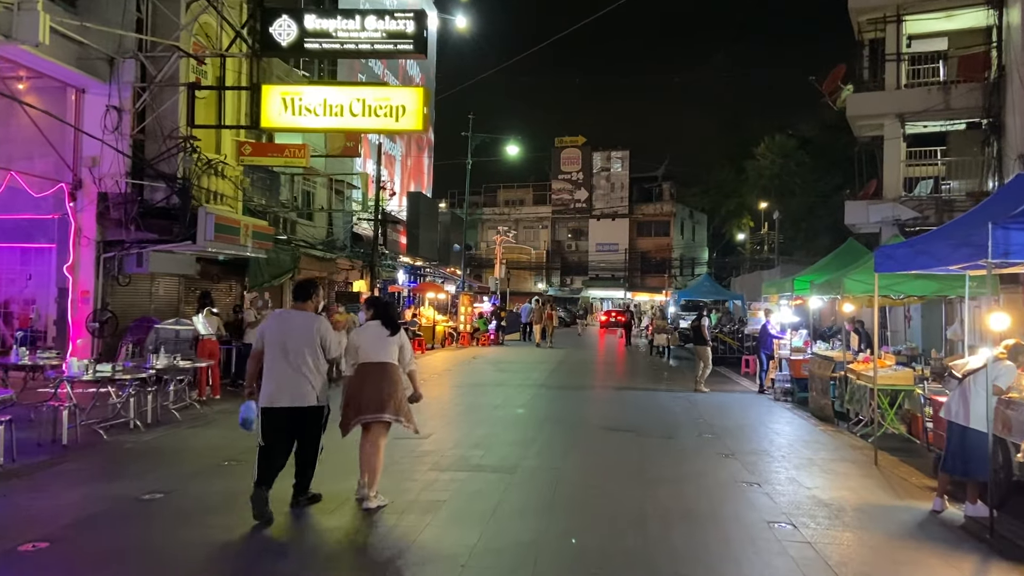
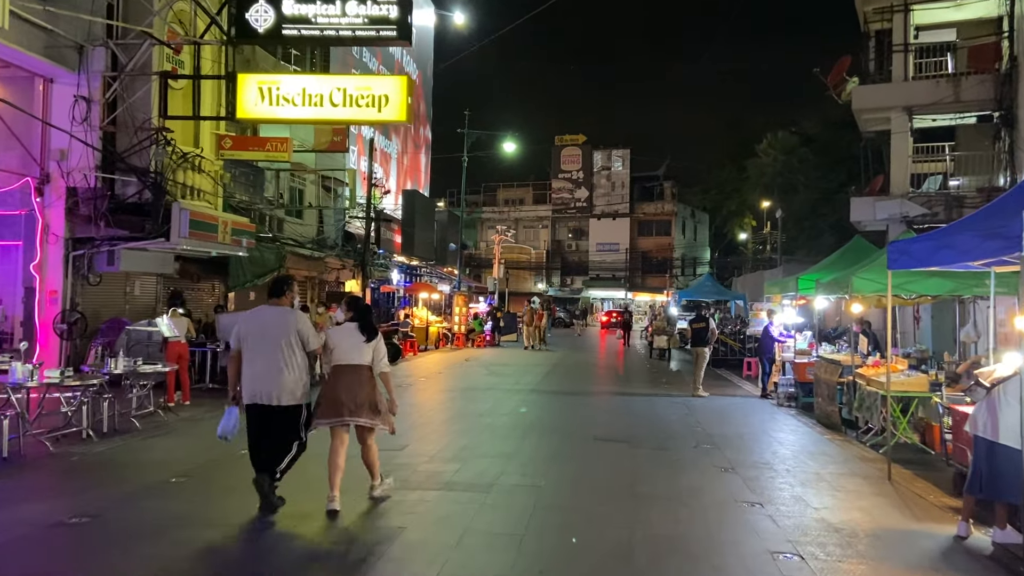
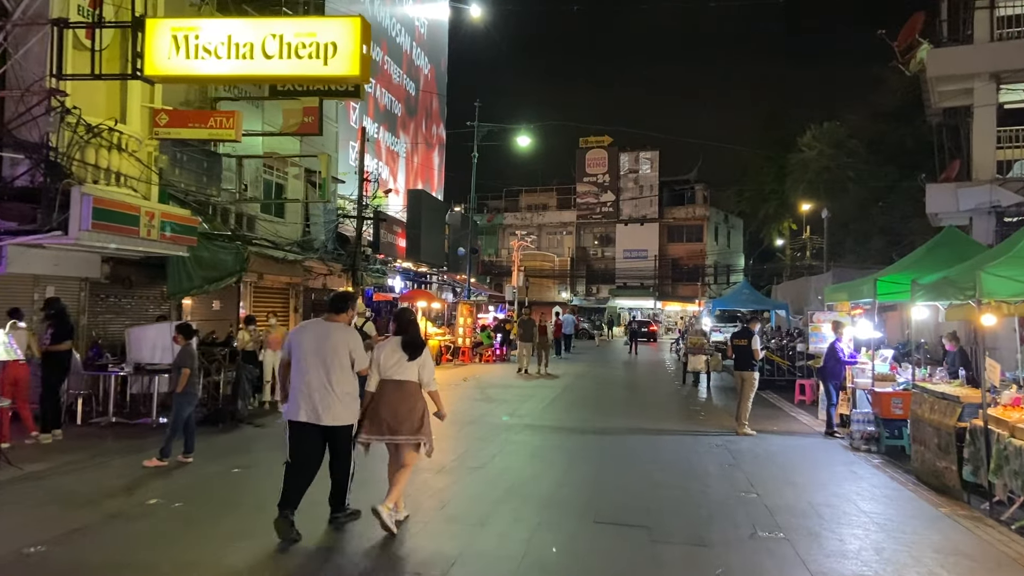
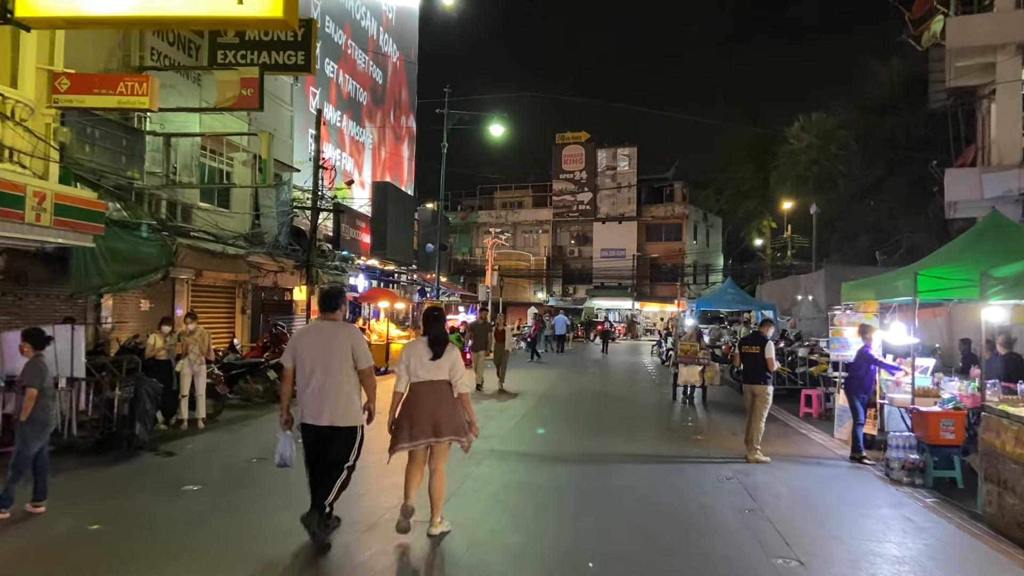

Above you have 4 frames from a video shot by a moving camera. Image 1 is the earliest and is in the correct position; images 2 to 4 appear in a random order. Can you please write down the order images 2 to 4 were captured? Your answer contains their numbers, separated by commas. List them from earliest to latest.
2, 3, 4
